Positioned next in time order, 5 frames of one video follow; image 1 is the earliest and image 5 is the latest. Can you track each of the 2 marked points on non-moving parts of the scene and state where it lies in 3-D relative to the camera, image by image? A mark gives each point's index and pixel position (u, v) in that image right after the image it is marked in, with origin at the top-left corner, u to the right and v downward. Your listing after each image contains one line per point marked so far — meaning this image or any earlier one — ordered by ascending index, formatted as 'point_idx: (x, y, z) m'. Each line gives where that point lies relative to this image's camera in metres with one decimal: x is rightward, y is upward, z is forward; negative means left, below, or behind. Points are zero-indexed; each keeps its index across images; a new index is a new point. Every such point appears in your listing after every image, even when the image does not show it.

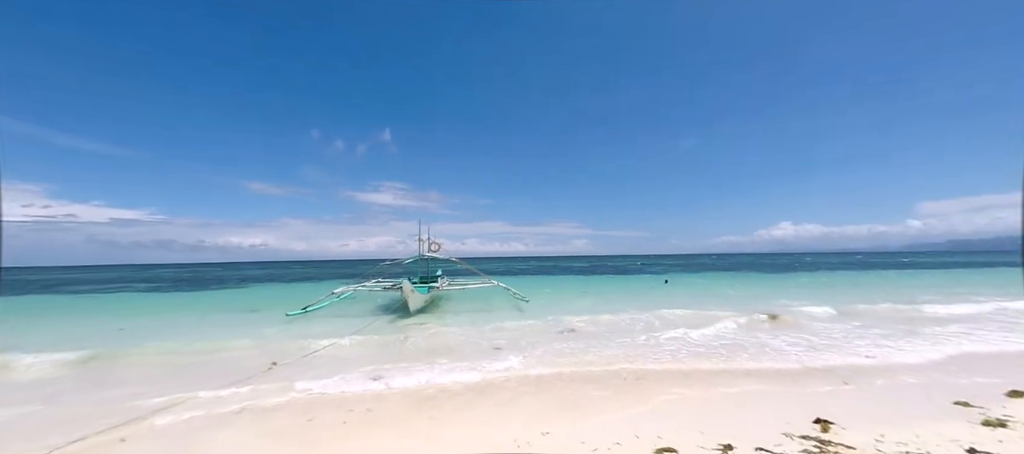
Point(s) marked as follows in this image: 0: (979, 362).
0: (+10.5, -3.2, +8.4) m
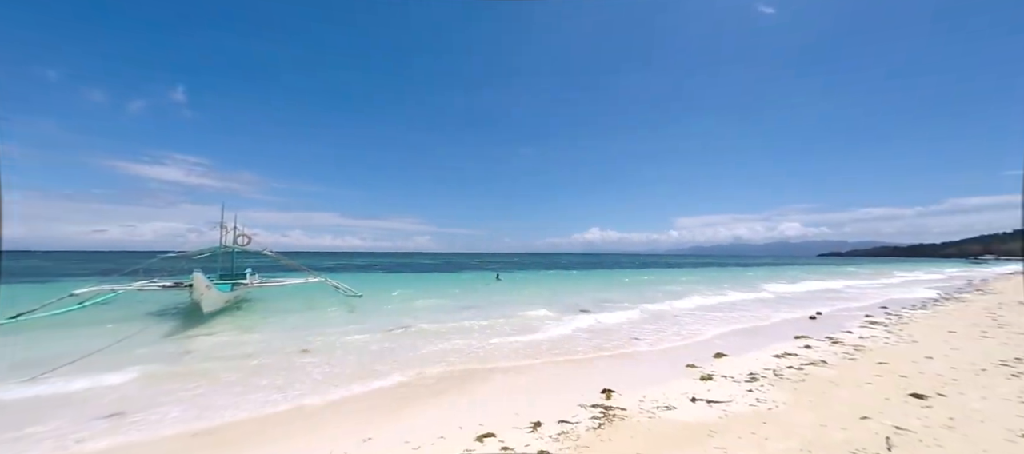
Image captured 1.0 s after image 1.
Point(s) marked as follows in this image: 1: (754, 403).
0: (+5.9, -3.5, +11.5) m
1: (+5.4, -3.9, +7.9) m
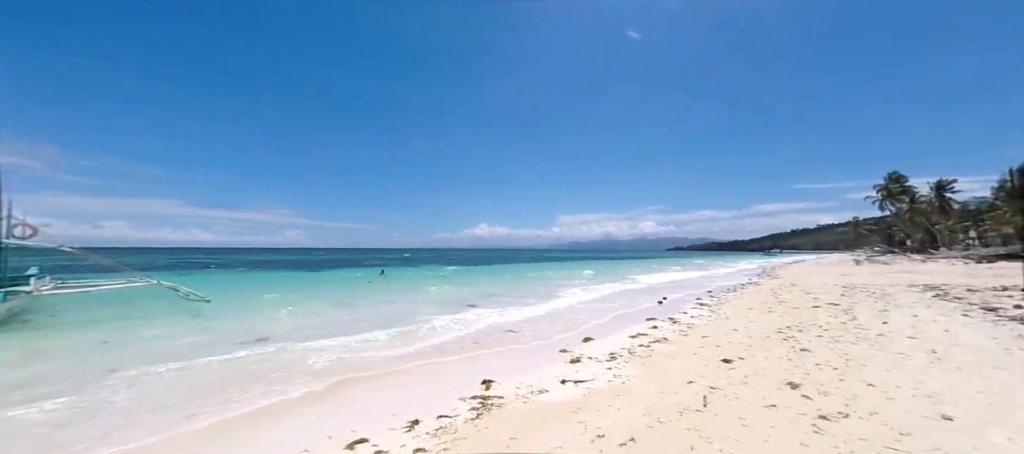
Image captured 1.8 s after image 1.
0: (+2.1, -3.4, +12.6) m
1: (+2.5, -3.8, +9.1) m
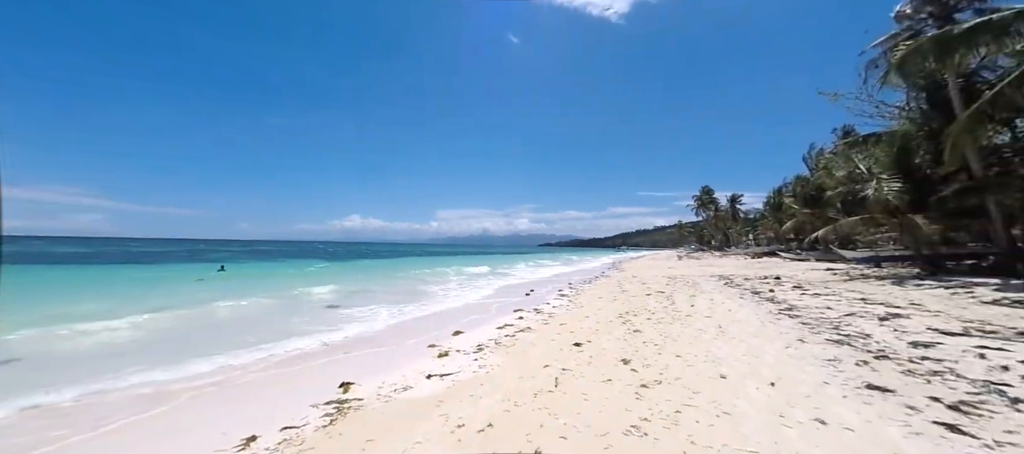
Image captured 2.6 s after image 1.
0: (-2.3, -3.3, +12.7) m
1: (-0.9, -3.7, +9.4) m
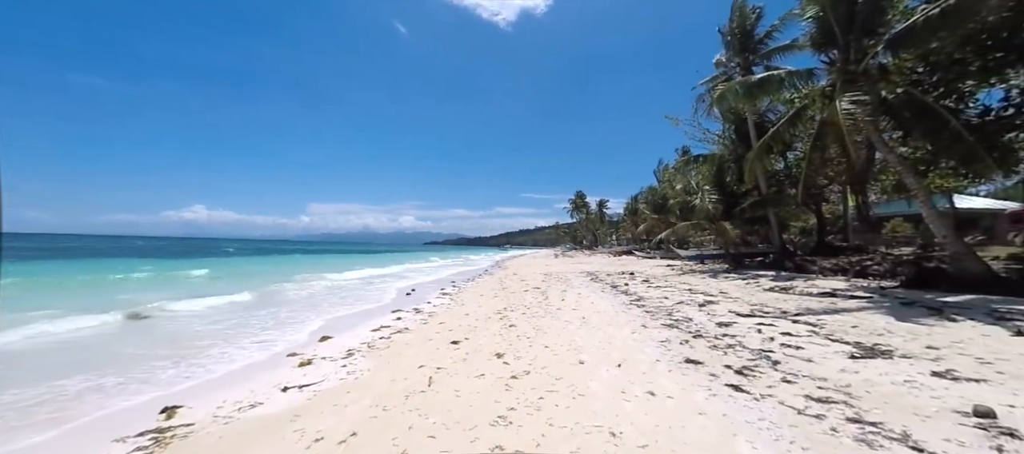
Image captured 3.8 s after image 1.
0: (-6.3, -3.1, +11.6) m
1: (-4.1, -3.6, +8.7) m
